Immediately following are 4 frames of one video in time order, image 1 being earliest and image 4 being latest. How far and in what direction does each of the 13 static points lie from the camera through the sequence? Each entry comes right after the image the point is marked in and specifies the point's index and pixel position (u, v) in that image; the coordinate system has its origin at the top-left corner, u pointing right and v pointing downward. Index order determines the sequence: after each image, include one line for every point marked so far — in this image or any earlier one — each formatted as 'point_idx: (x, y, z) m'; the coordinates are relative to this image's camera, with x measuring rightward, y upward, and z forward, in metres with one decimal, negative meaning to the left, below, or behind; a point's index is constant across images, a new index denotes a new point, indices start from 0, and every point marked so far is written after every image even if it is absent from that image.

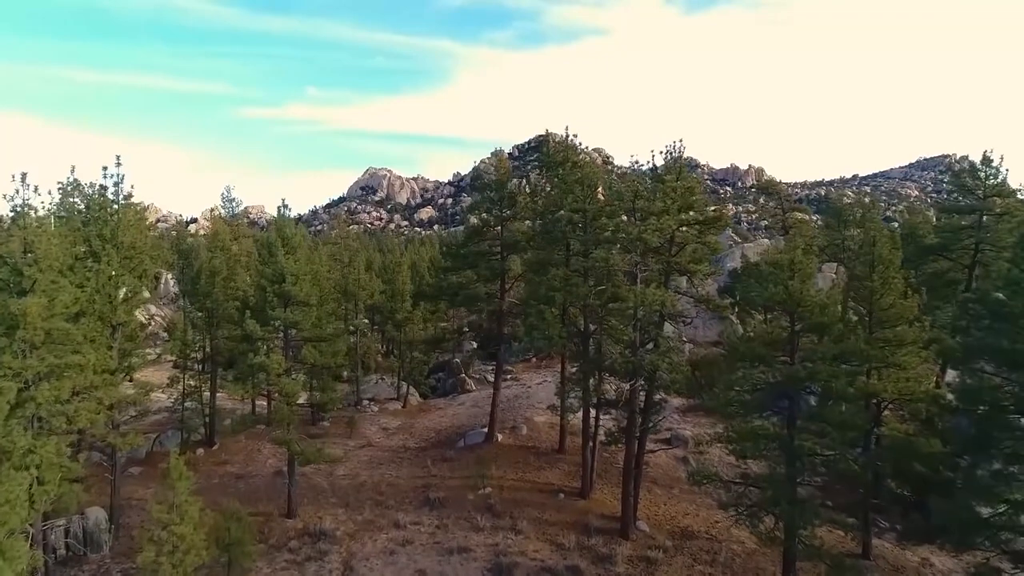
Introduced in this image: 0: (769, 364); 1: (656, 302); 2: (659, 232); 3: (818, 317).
0: (+7.0, -2.1, +16.4) m
1: (+4.5, -0.5, +18.9) m
2: (+4.6, +1.7, +18.9) m
3: (+7.9, -0.8, +15.8) m
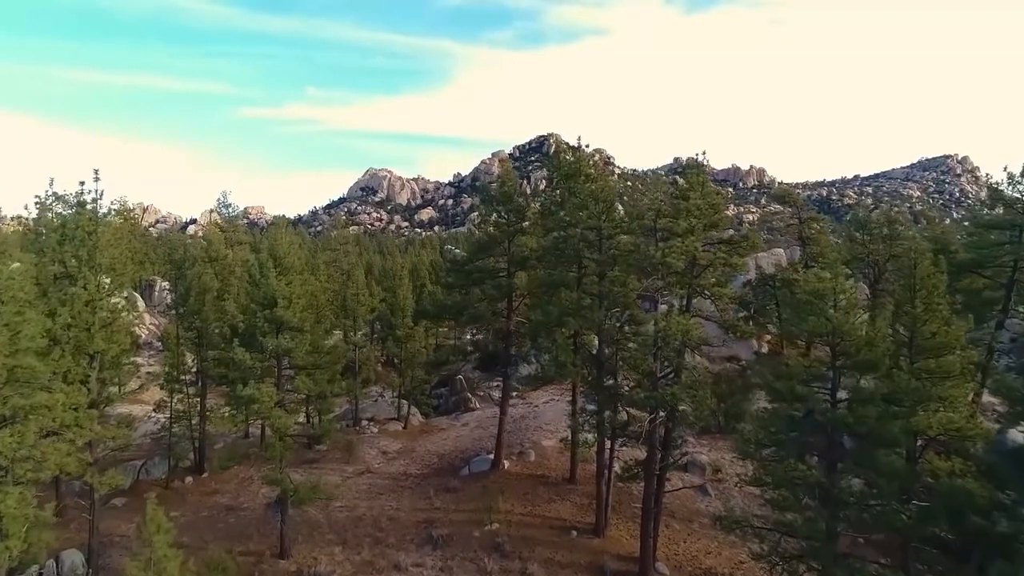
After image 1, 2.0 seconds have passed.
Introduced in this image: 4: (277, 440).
0: (+7.3, -2.8, +14.9) m
1: (+4.8, -1.2, +17.3) m
2: (+4.9, +0.9, +17.4) m
3: (+8.2, -1.5, +14.3) m
4: (-7.3, -4.7, +18.9) m
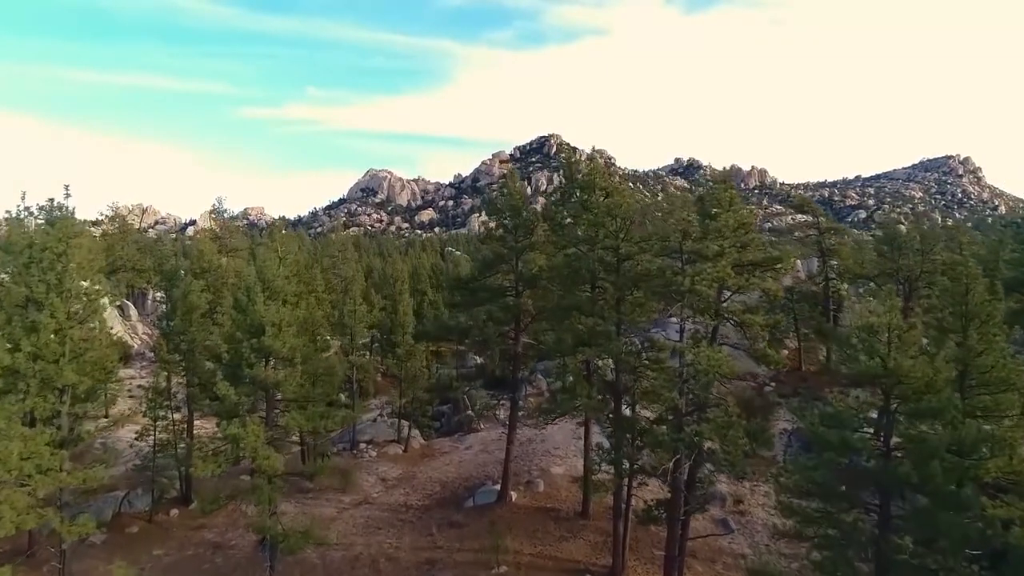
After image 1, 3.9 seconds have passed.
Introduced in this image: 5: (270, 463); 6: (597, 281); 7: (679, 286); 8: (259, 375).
0: (+7.6, -3.6, +13.2) m
1: (+5.1, -2.0, +15.7) m
2: (+5.2, +0.2, +15.7) m
3: (+8.5, -2.3, +12.6) m
4: (-7.0, -5.5, +17.3) m
5: (-6.7, -4.8, +16.9) m
6: (+2.7, +0.2, +19.3) m
7: (+4.4, 0.0, +16.0) m
8: (-7.2, -2.5, +17.3) m
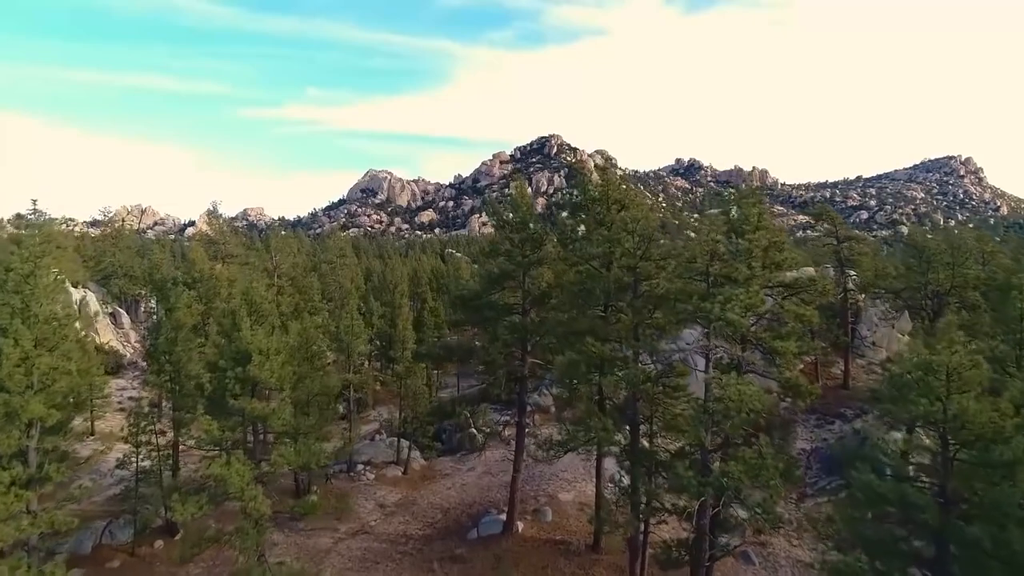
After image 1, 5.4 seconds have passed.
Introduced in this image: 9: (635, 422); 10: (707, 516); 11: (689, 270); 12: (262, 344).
0: (+7.8, -4.2, +11.8) m
1: (+5.3, -2.6, +14.2) m
2: (+5.5, -0.5, +14.3) m
3: (+8.8, -2.9, +11.2) m
4: (-6.8, -6.1, +15.8) m
5: (-6.5, -5.5, +15.4) m
6: (+2.9, -0.4, +17.9) m
7: (+4.6, -0.6, +14.6) m
8: (-6.9, -3.1, +15.8) m
9: (+3.6, -3.9, +17.6) m
10: (+5.0, -5.9, +15.7) m
11: (+4.5, +0.5, +15.7) m
12: (-6.6, -1.5, +16.1) m
